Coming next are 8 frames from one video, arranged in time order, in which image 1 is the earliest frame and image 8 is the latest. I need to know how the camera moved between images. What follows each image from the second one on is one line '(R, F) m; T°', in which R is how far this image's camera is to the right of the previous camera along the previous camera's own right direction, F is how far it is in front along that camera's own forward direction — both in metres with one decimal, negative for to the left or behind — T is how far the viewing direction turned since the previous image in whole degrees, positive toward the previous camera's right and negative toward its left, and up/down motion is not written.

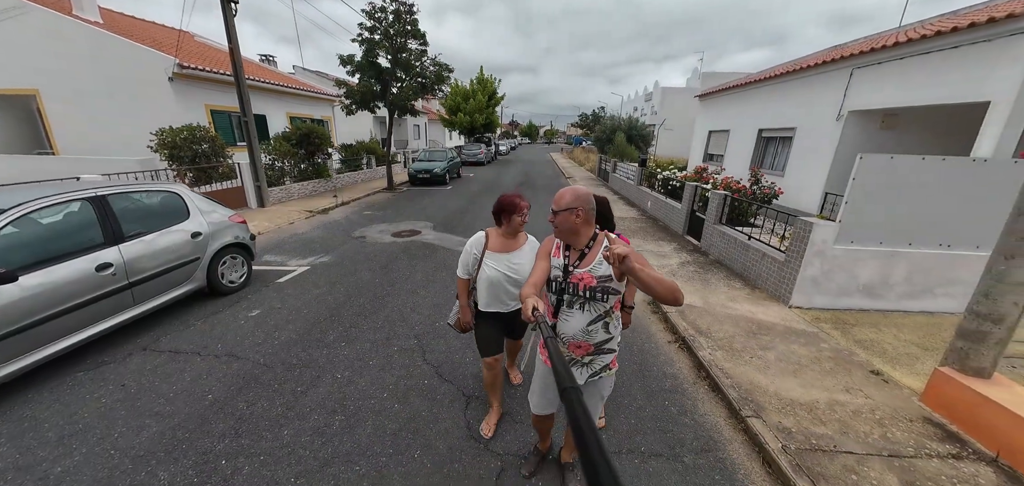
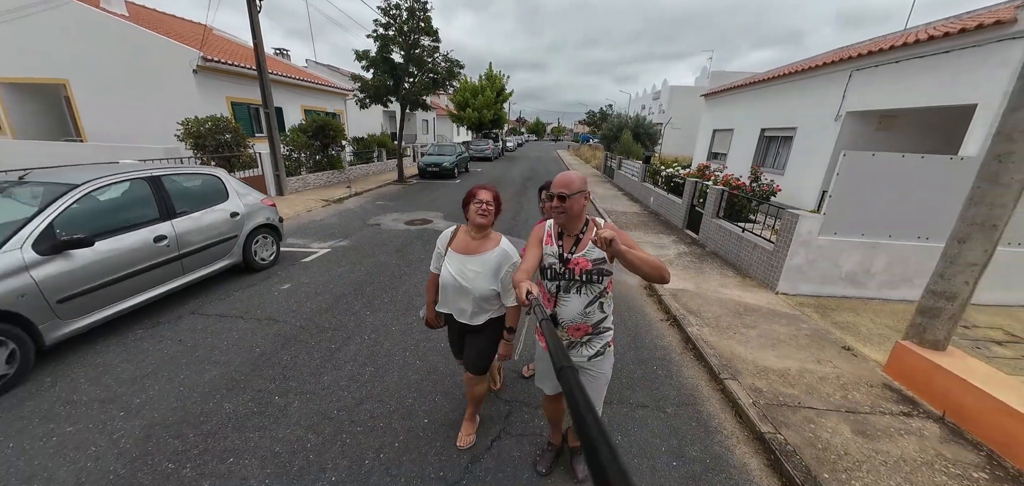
(0.0, -0.3) m; -1°
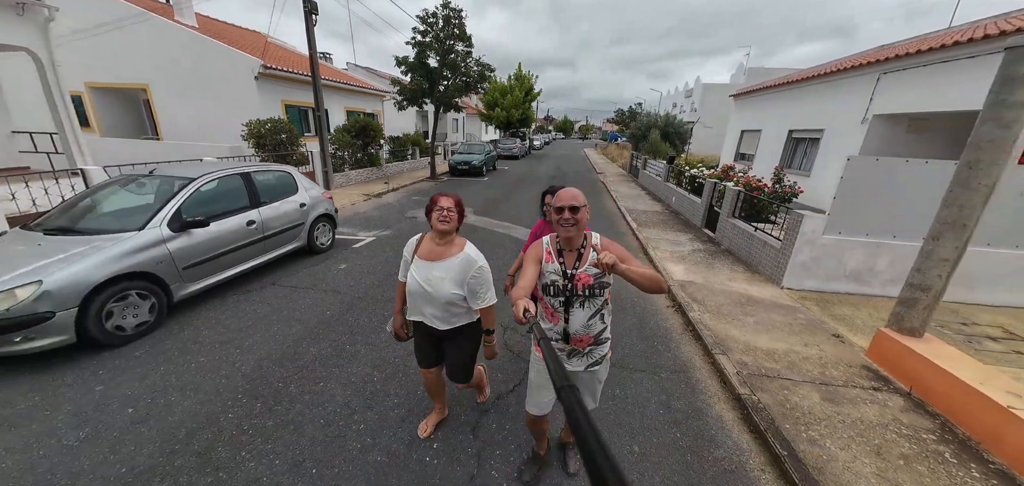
(0.0, -0.5) m; -4°
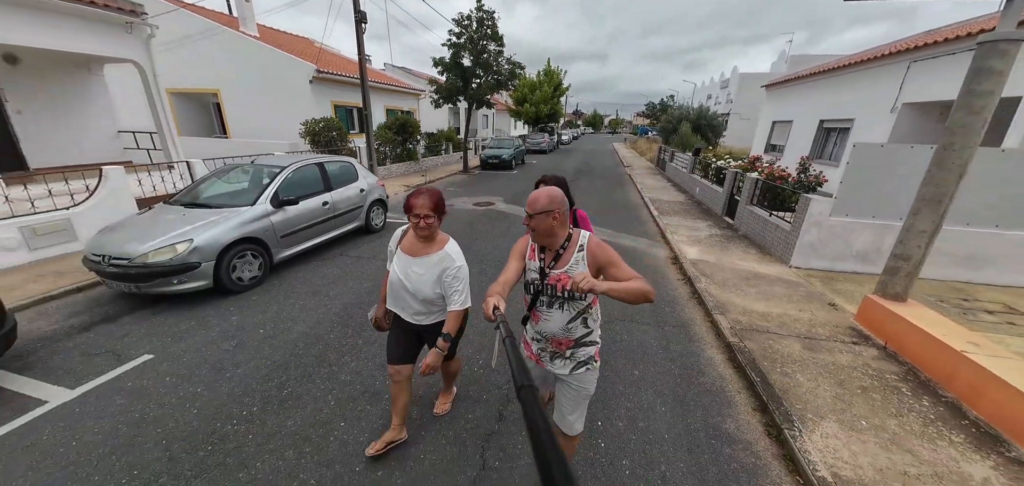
(0.0, -0.6) m; -4°
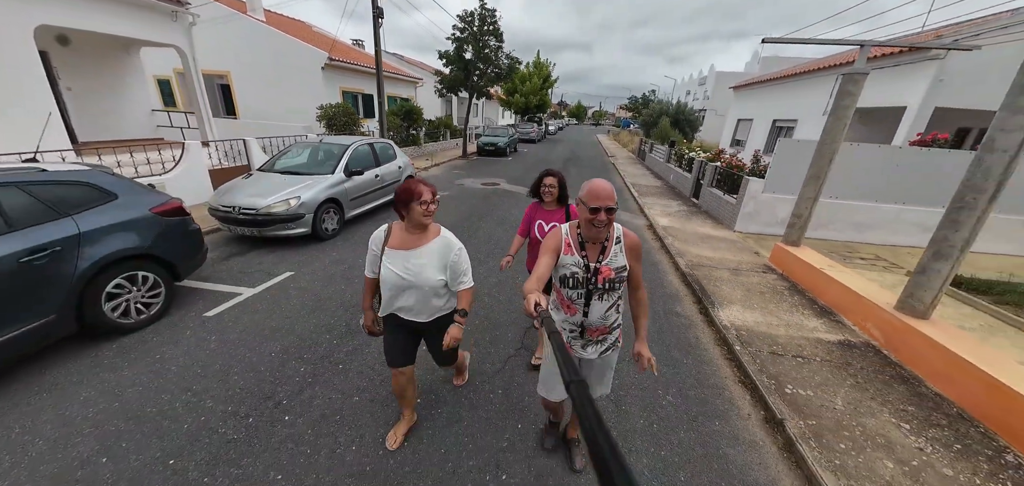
(-0.6, -1.3) m; +3°
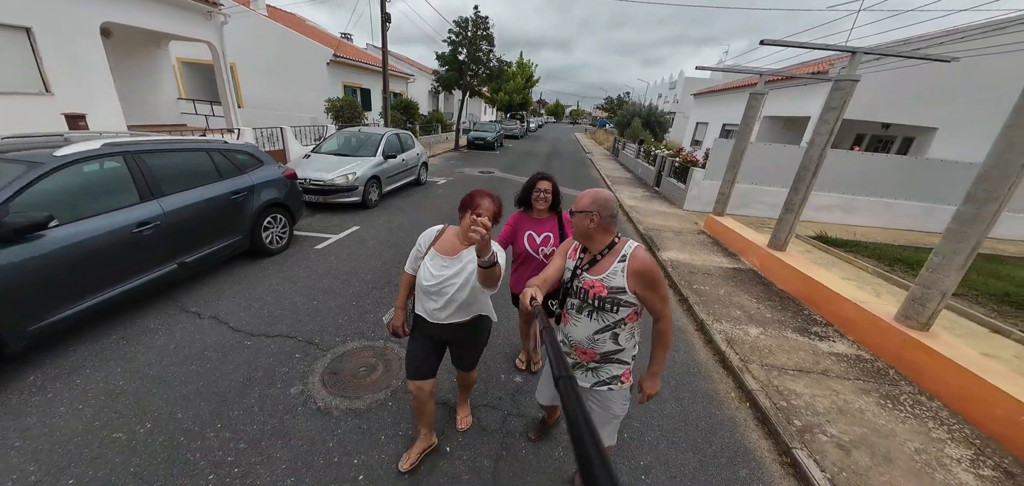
(-0.5, -1.6) m; +4°
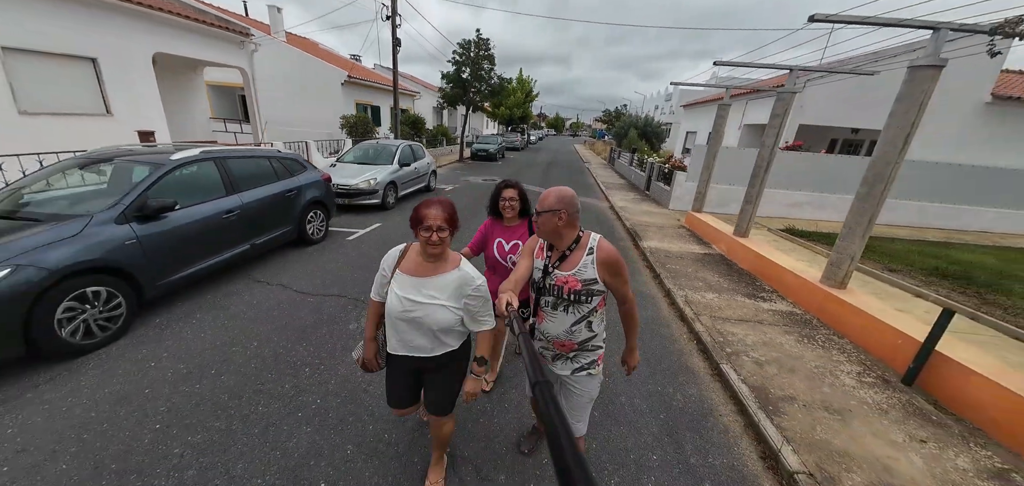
(0.0, -0.9) m; -1°
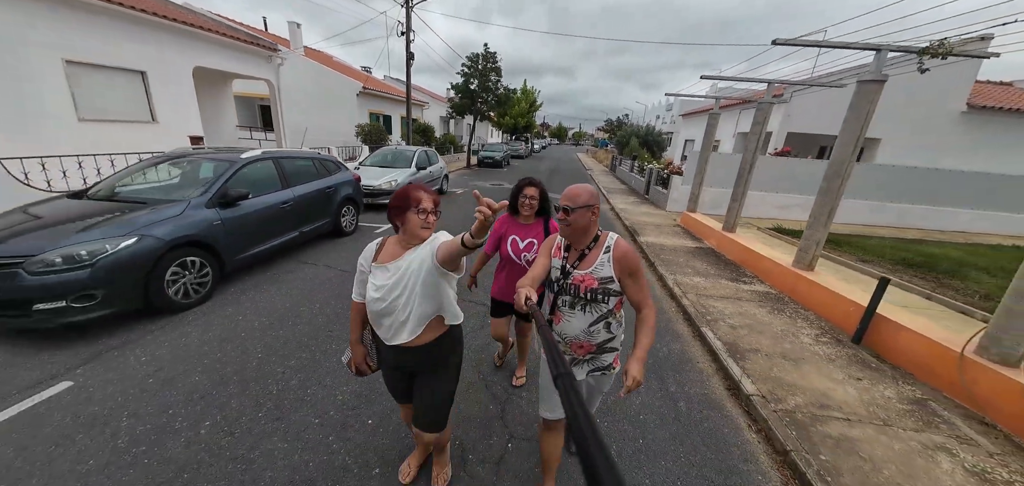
(-0.1, -0.7) m; 0°
